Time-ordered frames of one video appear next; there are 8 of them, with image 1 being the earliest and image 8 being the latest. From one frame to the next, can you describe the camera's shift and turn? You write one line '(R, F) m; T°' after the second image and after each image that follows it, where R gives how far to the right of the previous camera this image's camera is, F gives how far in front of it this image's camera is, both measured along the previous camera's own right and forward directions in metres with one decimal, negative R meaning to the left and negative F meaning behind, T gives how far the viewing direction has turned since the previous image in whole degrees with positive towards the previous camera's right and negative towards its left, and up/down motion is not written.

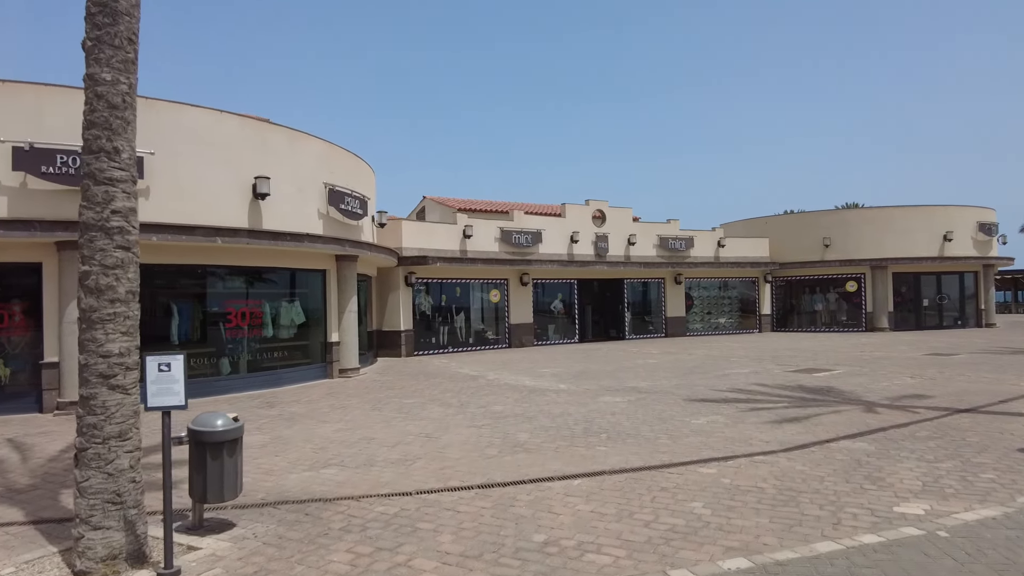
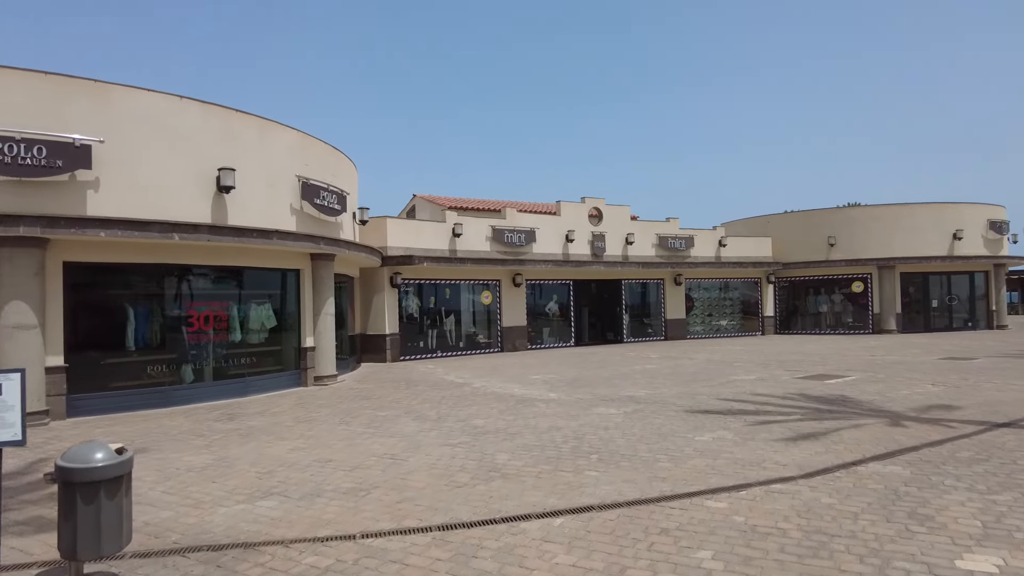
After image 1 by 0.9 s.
(+0.2, +1.0) m; 0°
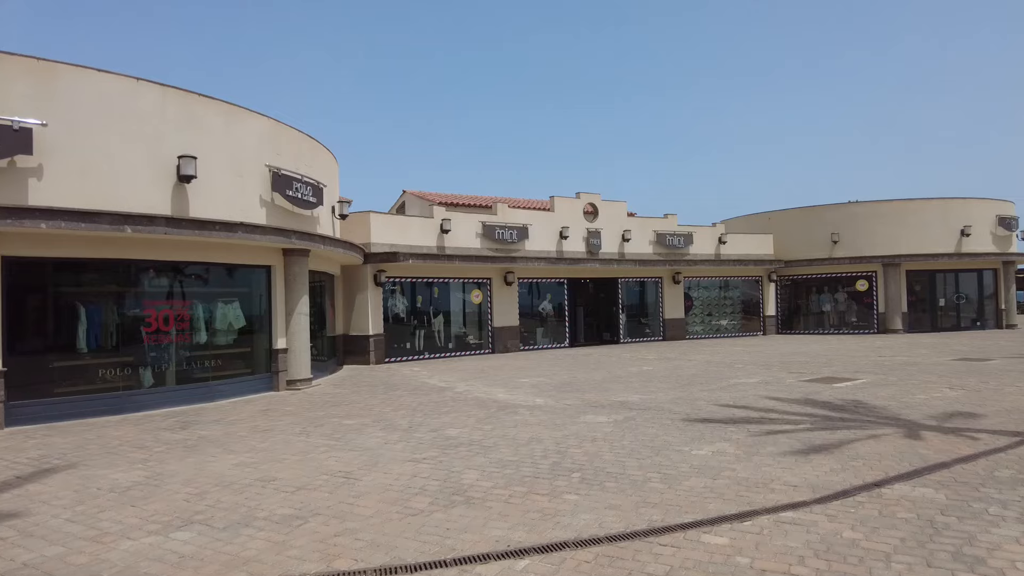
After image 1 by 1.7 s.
(+0.3, +0.9) m; 0°
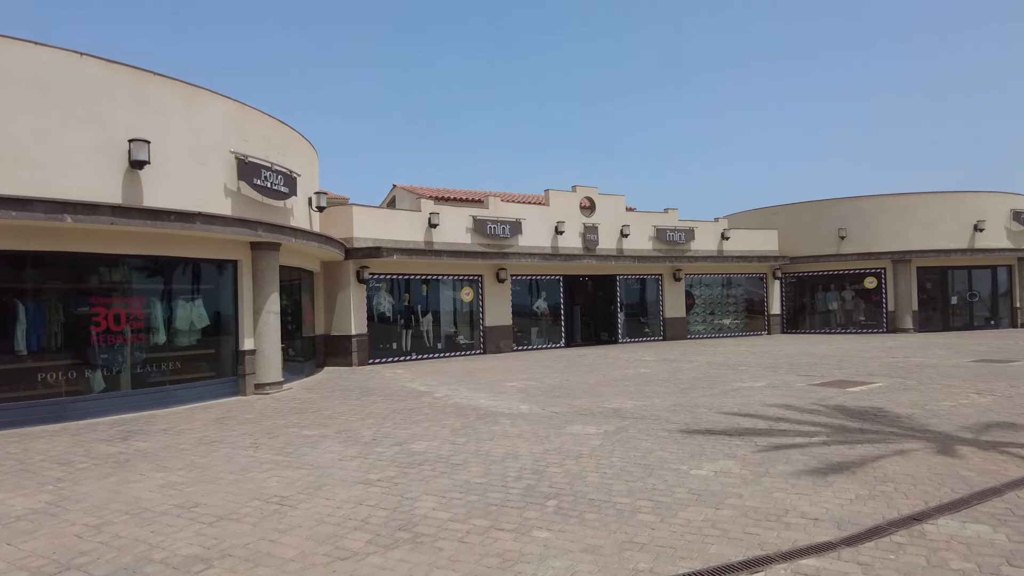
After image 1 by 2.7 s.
(+0.3, +1.0) m; 0°
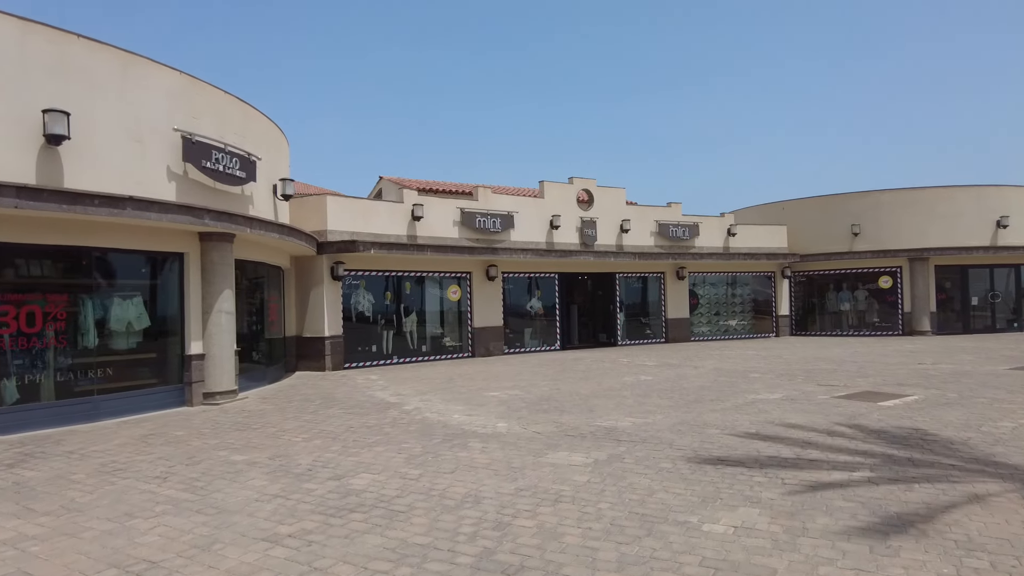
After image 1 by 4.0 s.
(+0.3, +1.4) m; 0°
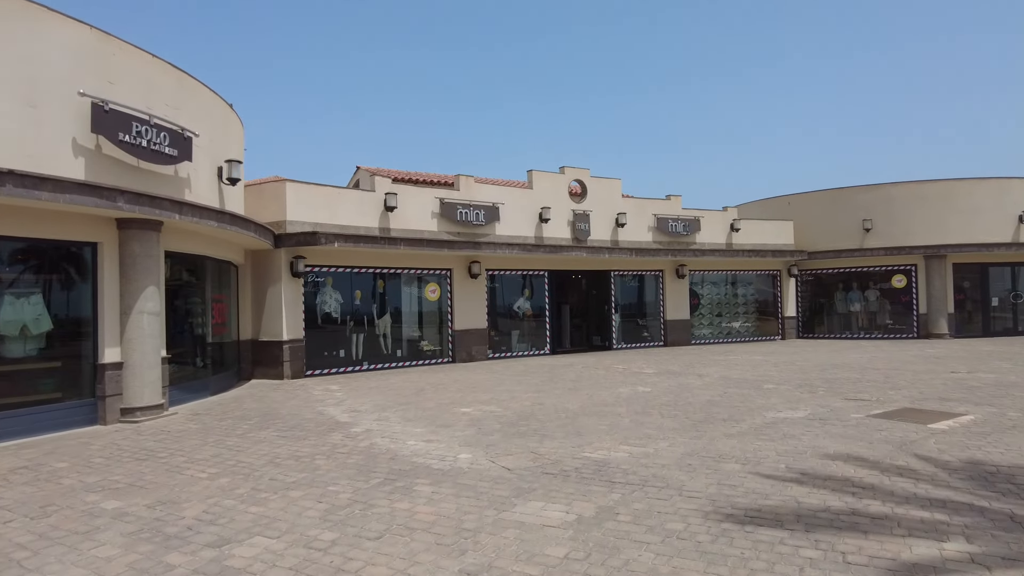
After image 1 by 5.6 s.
(+0.3, +1.6) m; 0°
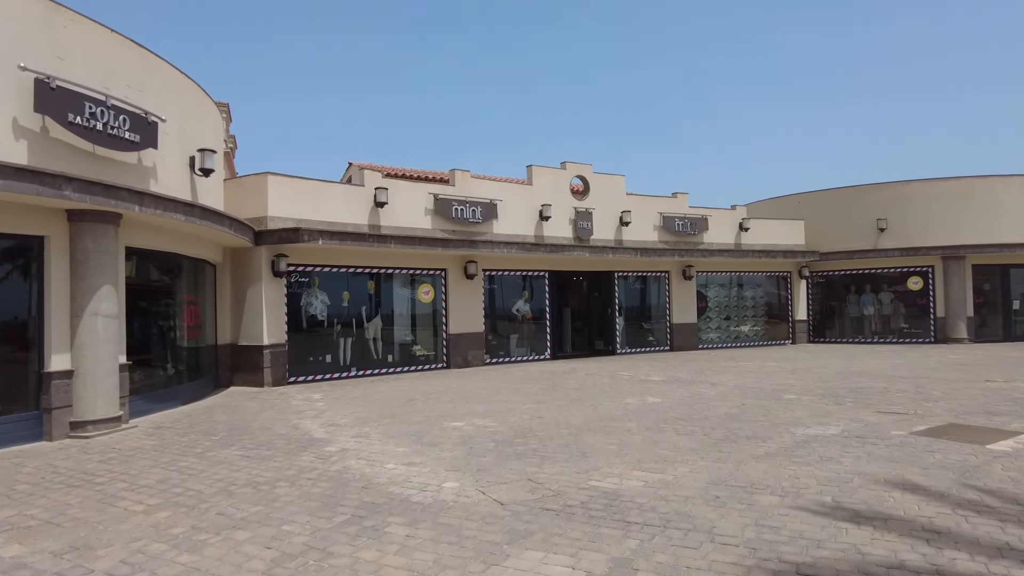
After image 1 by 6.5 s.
(0.0, +0.9) m; 0°
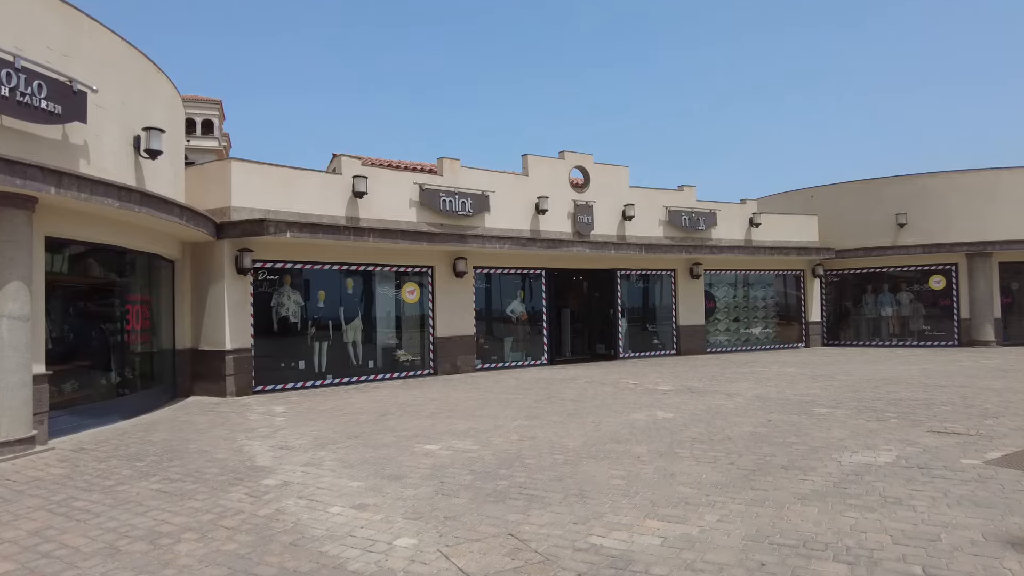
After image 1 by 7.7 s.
(+0.2, +1.3) m; 0°
